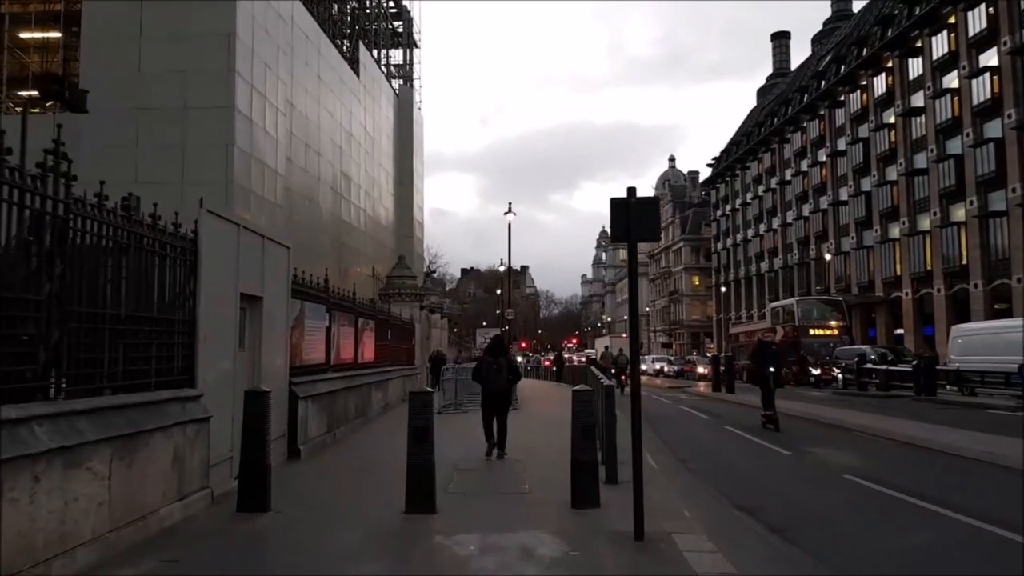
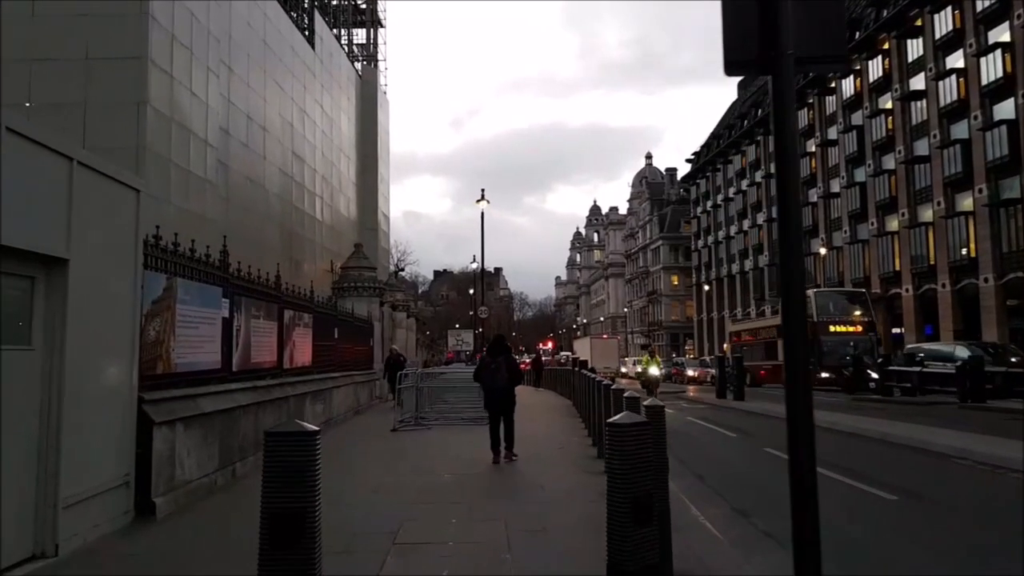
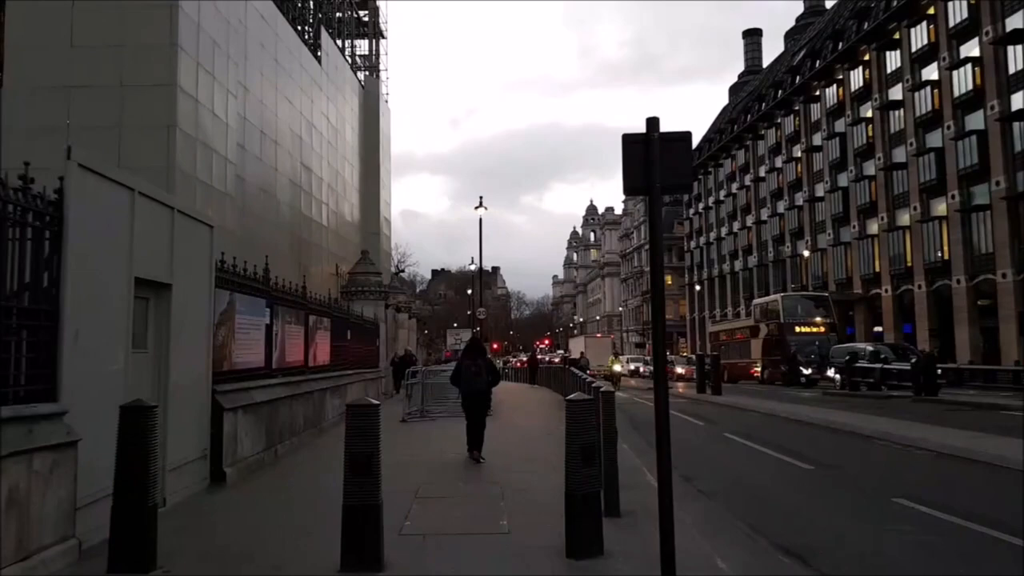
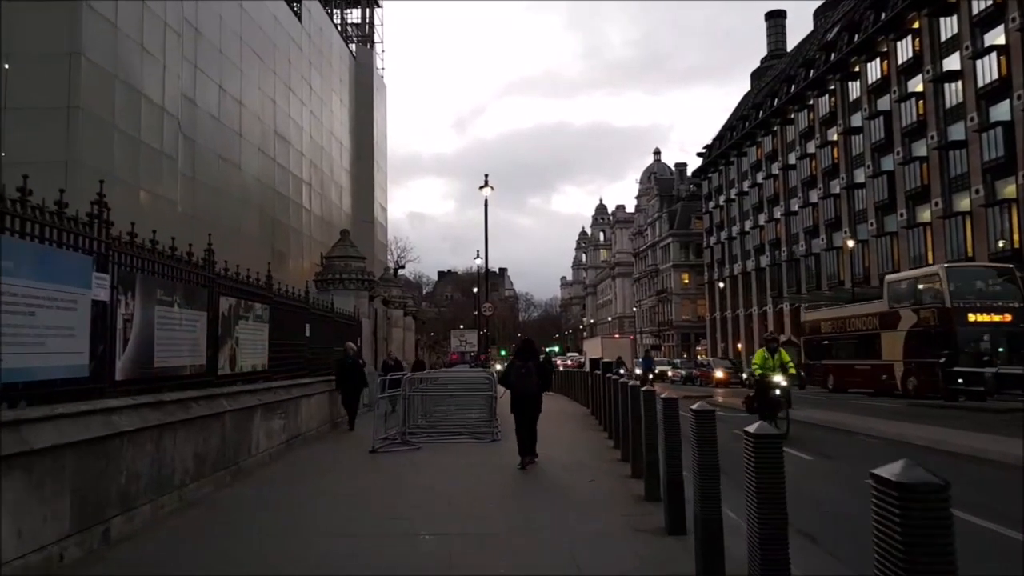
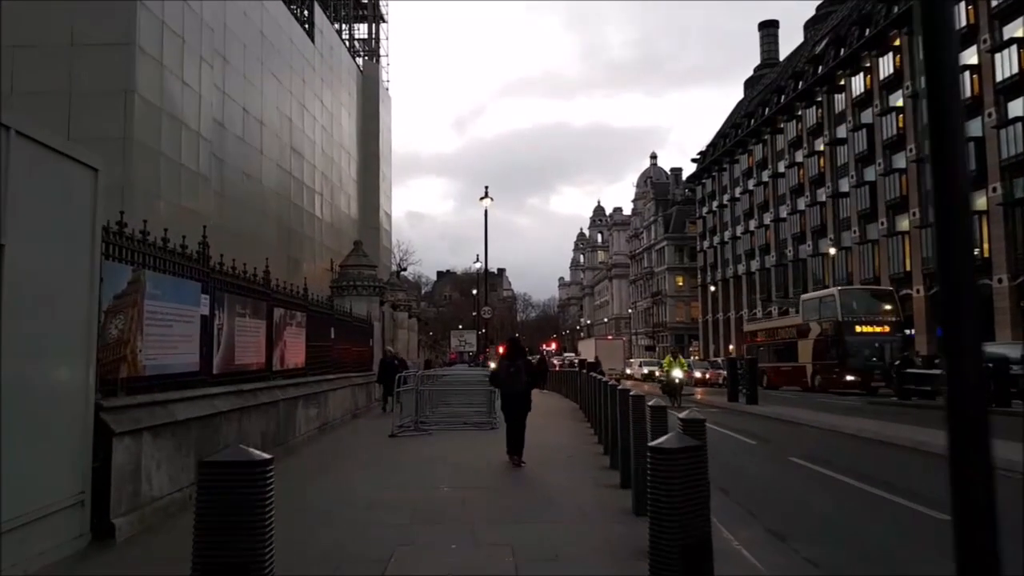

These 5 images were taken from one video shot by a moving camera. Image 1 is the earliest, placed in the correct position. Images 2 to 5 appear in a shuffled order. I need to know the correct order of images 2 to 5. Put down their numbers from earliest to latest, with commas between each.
3, 2, 5, 4
